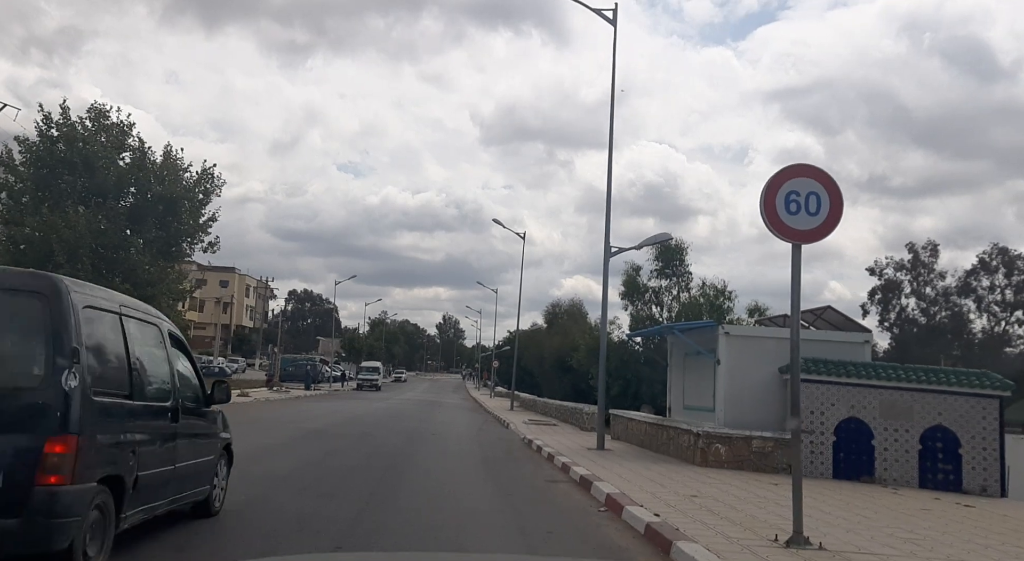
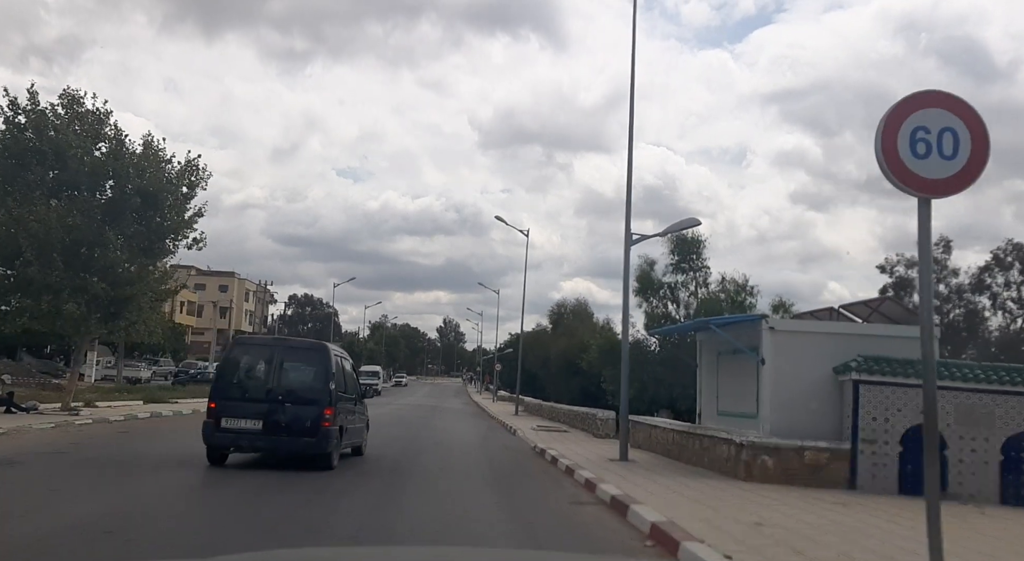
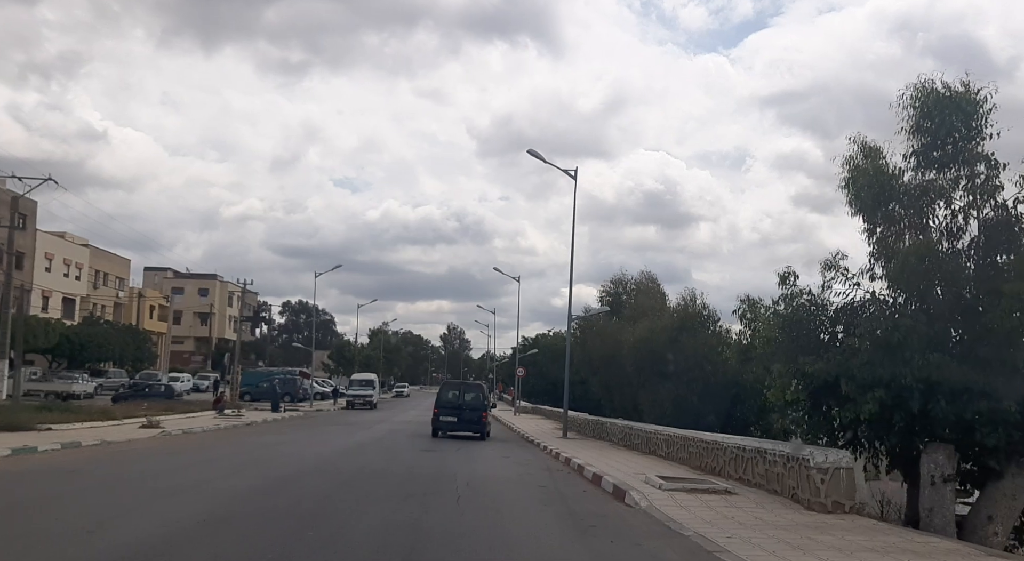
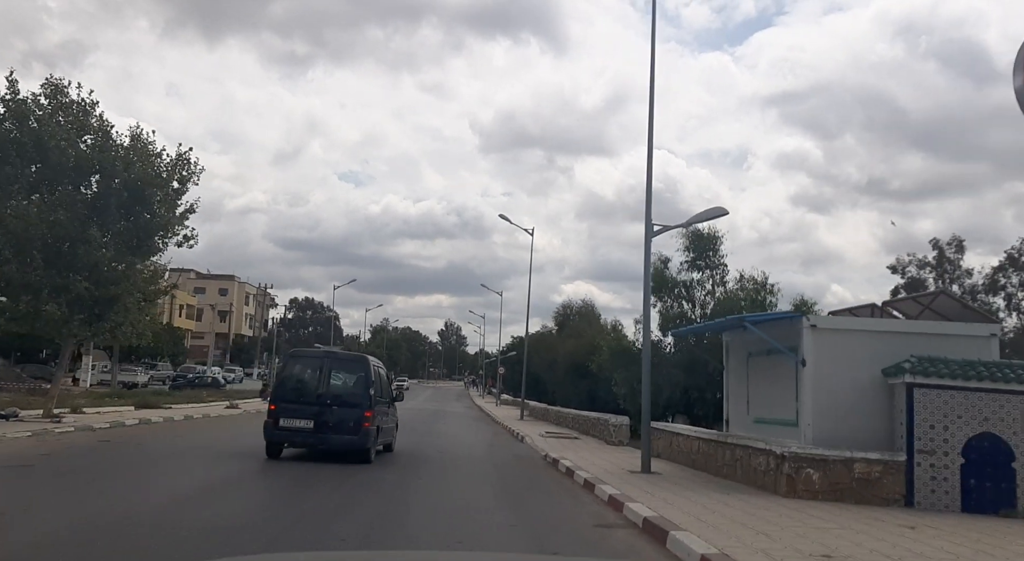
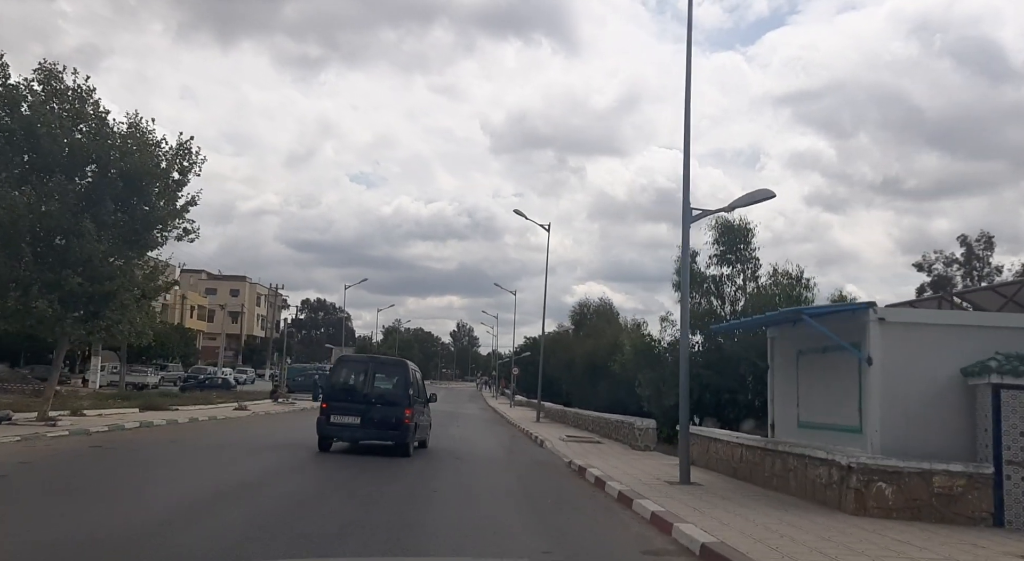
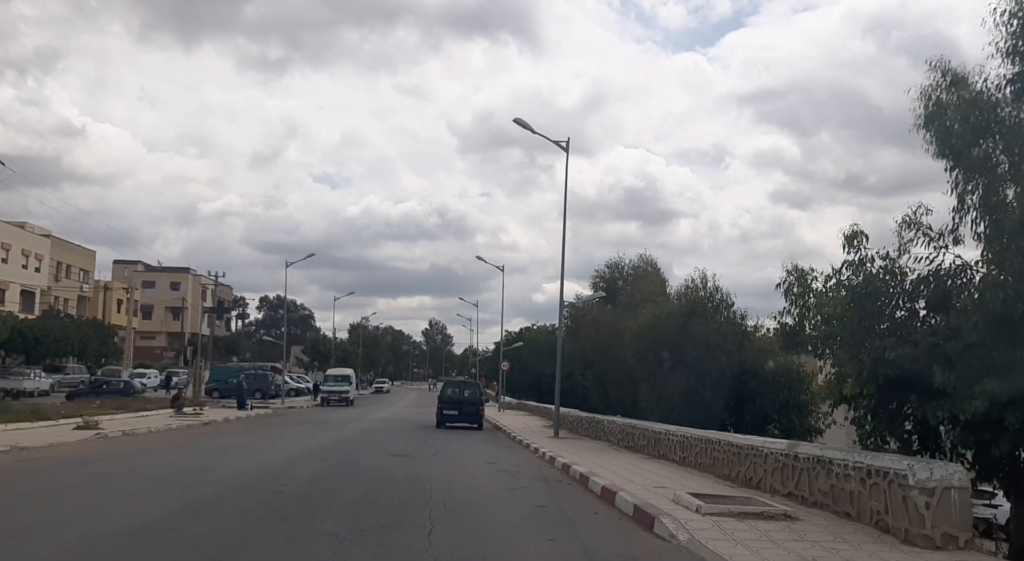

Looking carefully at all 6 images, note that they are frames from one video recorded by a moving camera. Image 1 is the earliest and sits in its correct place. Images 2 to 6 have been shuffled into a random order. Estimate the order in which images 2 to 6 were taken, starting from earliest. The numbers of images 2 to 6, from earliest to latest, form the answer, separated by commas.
2, 4, 5, 3, 6
